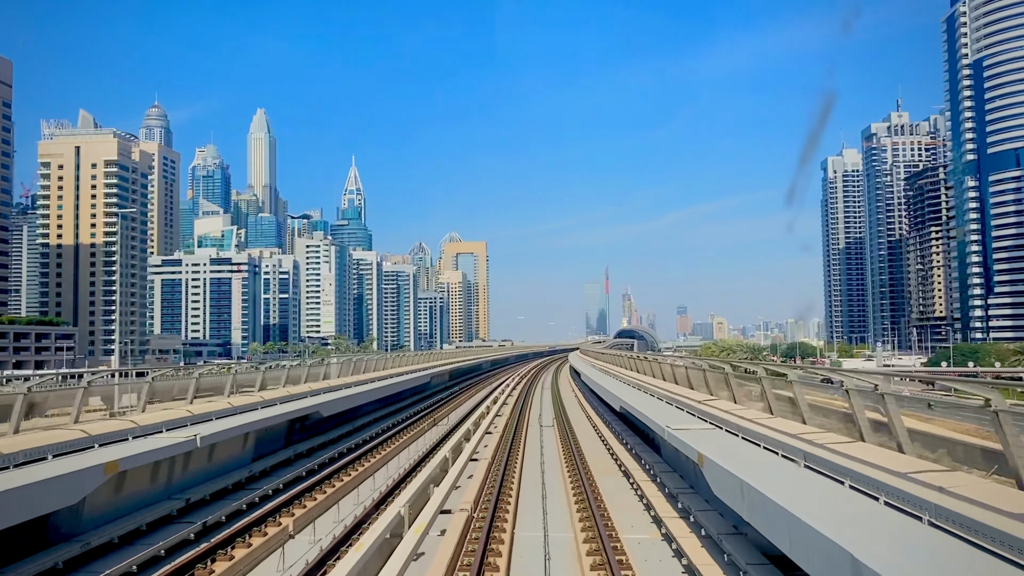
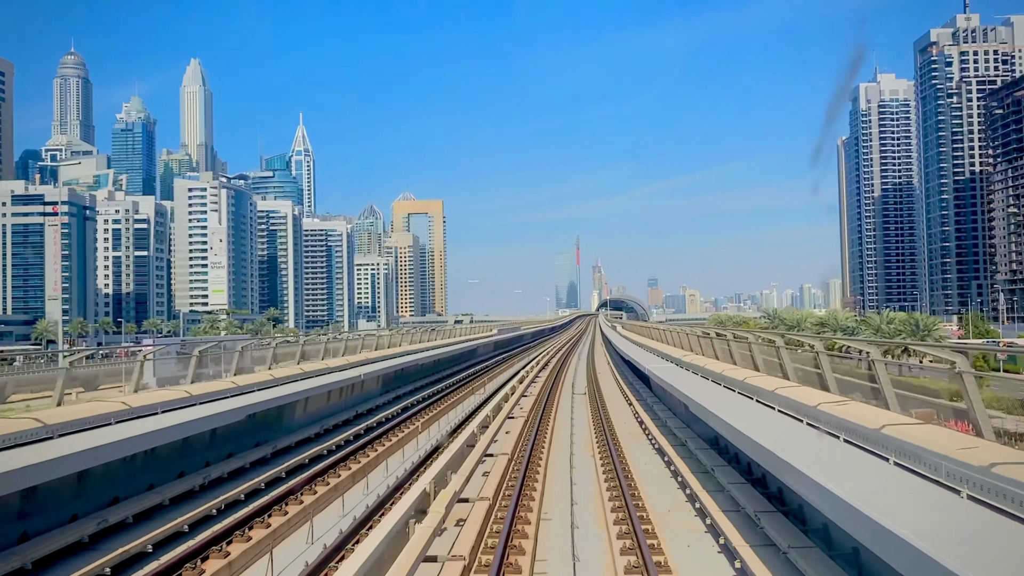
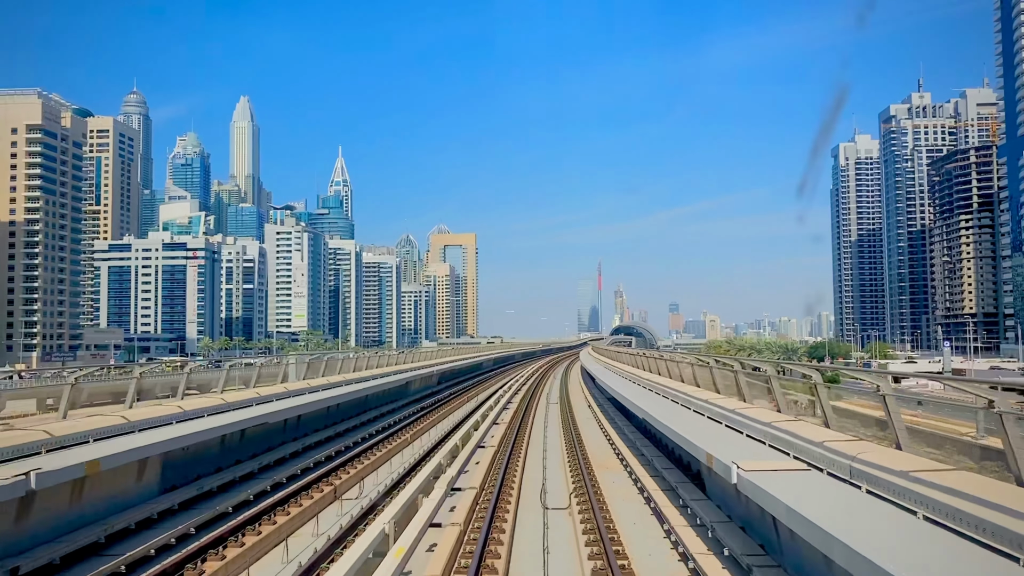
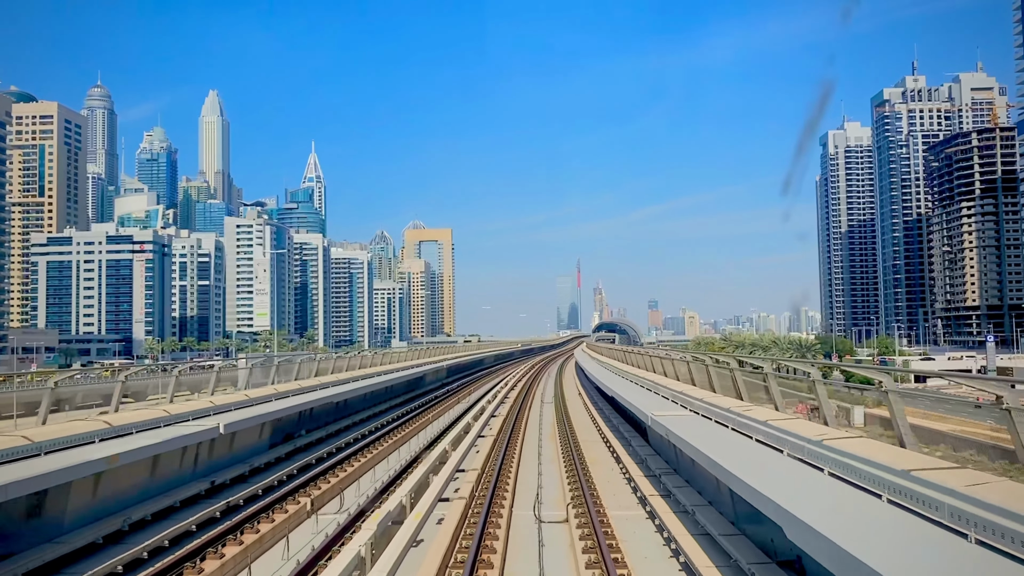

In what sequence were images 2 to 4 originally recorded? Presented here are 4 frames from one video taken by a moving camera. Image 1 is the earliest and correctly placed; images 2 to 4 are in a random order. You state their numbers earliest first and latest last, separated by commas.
3, 4, 2
